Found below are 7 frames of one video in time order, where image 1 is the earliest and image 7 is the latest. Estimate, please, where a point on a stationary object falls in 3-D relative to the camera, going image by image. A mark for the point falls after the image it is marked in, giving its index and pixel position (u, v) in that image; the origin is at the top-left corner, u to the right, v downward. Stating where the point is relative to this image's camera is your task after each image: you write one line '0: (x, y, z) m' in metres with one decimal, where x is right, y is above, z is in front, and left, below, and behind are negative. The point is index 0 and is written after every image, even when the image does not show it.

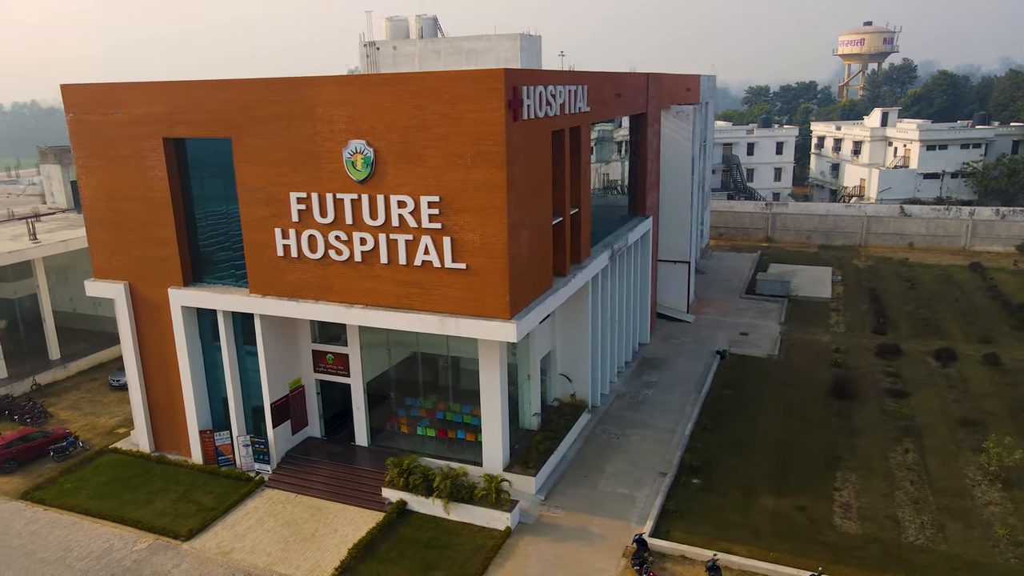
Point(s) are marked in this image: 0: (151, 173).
0: (-9.8, +3.1, +20.0) m
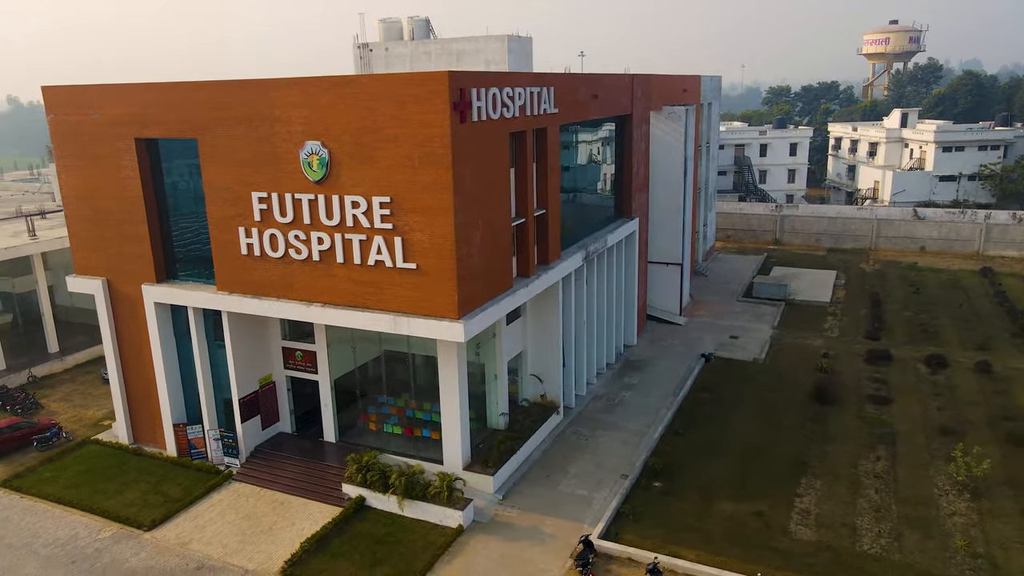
0: (-10.9, +3.2, +20.6) m
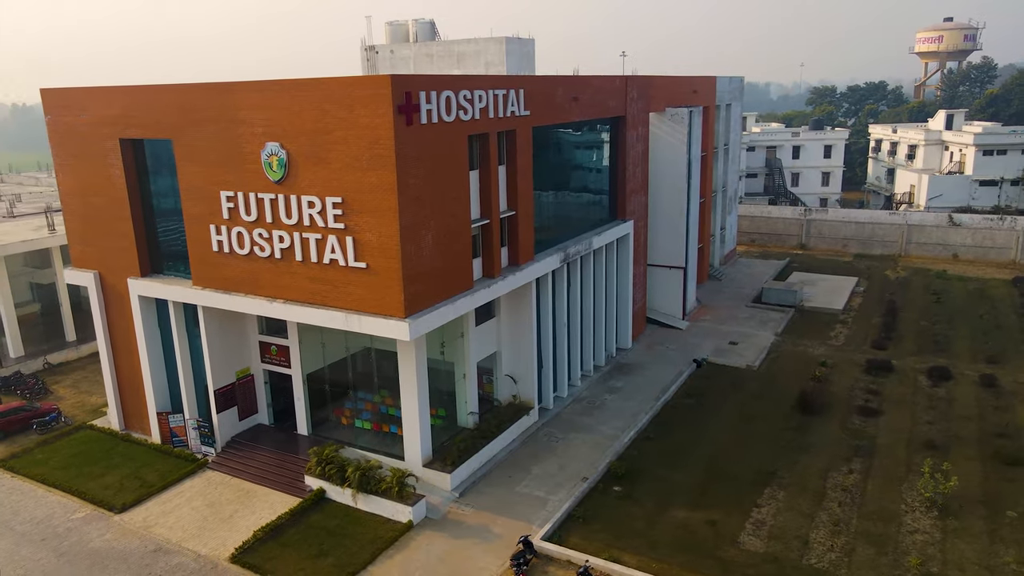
0: (-11.8, +3.4, +21.6) m
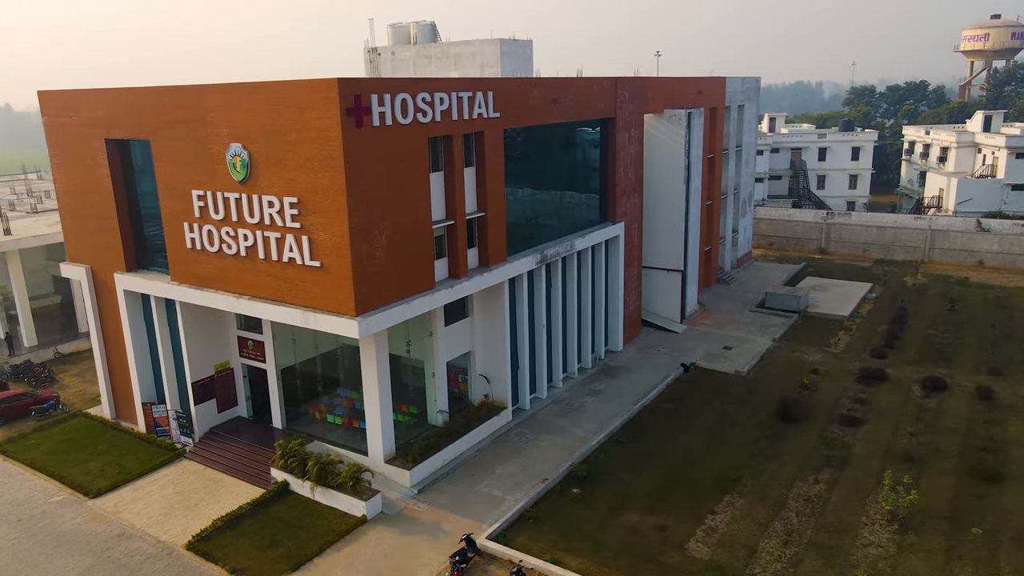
0: (-12.7, +3.6, +22.5) m
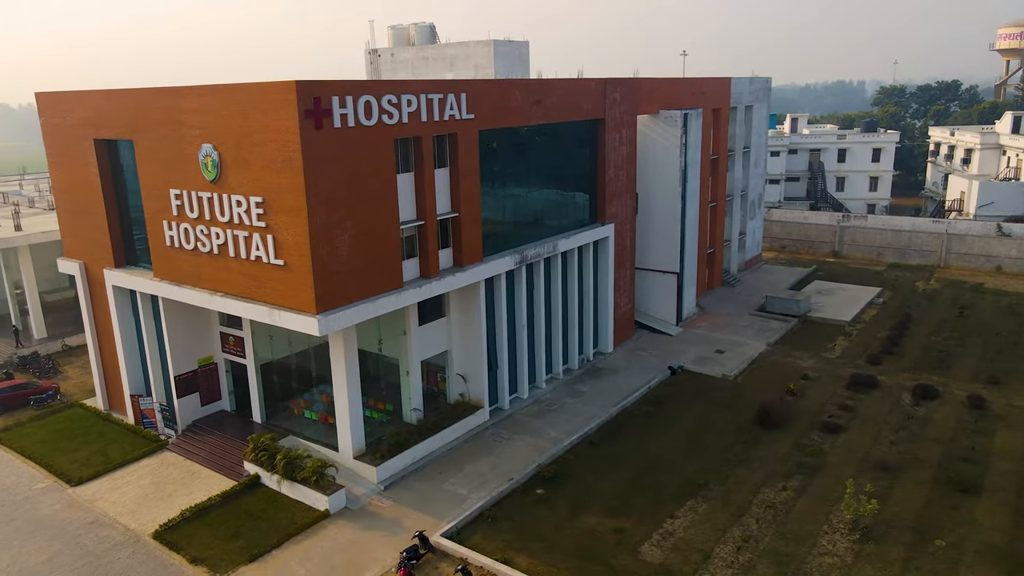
0: (-13.4, +3.8, +23.3) m
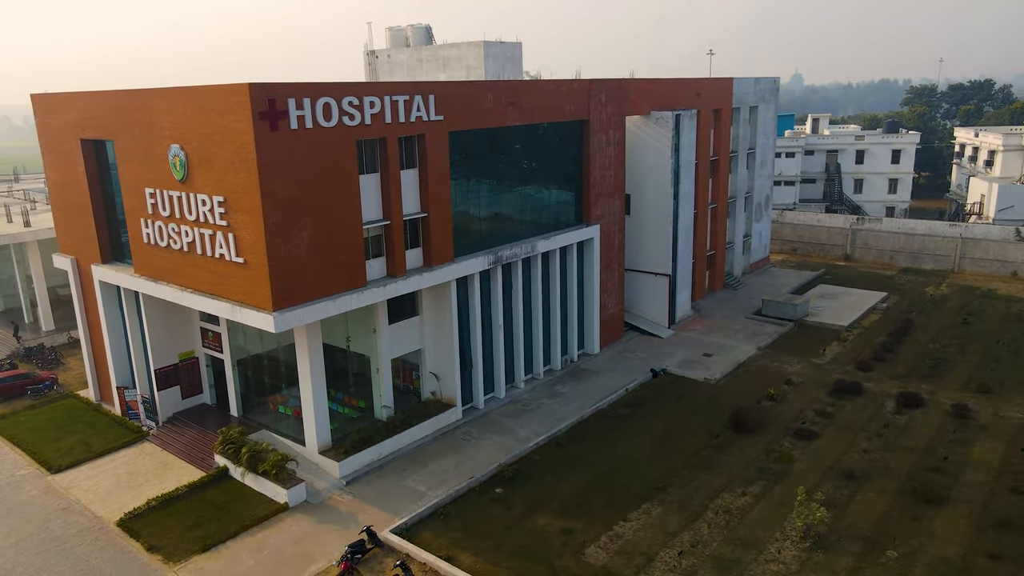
0: (-14.3, +3.9, +24.1) m
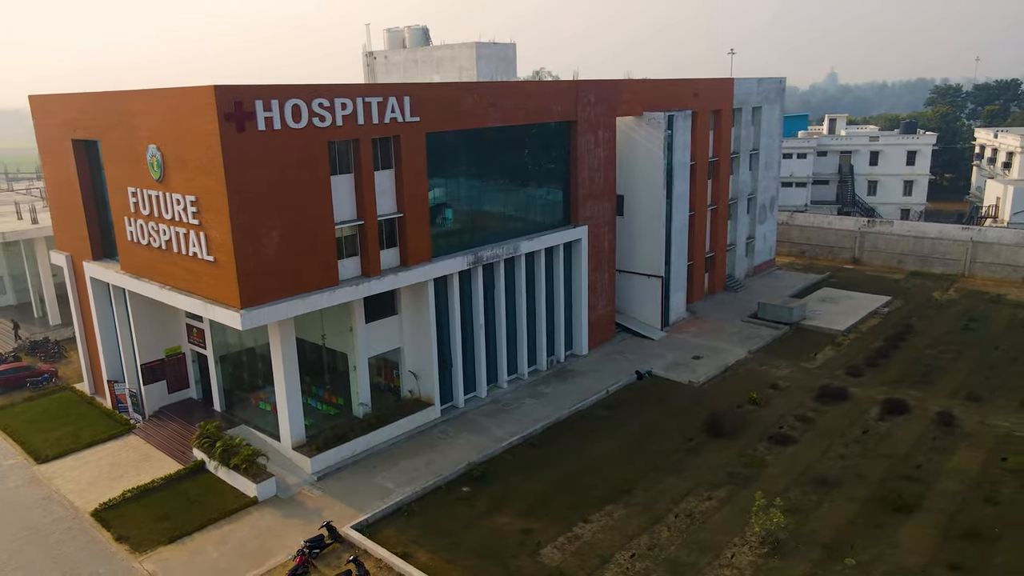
0: (-15.0, +4.1, +24.8) m
